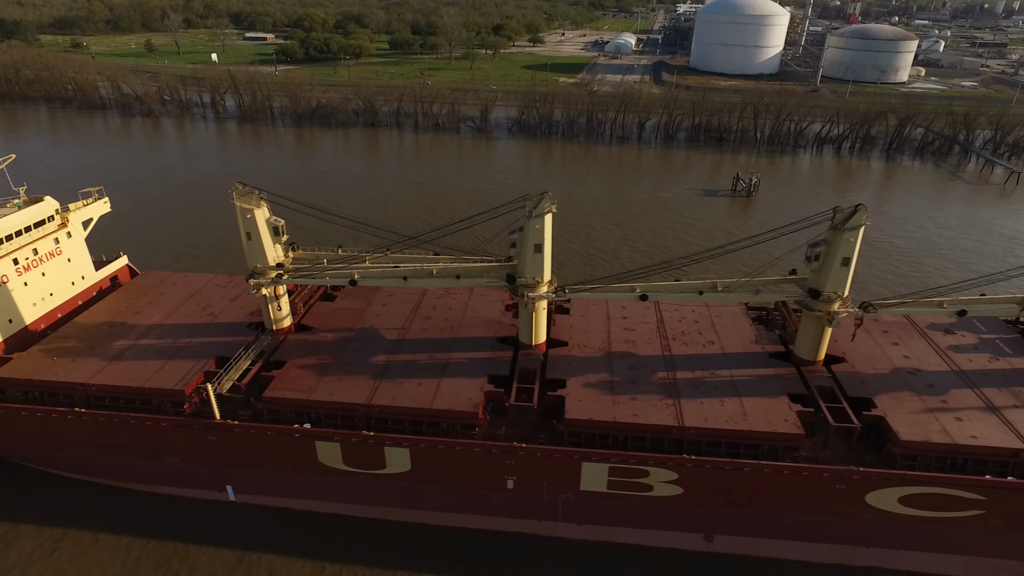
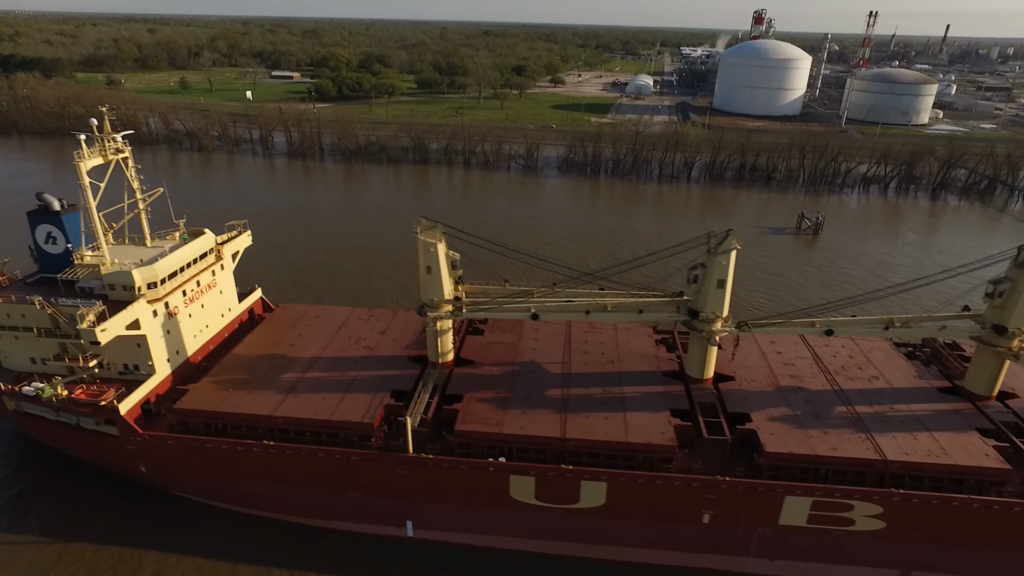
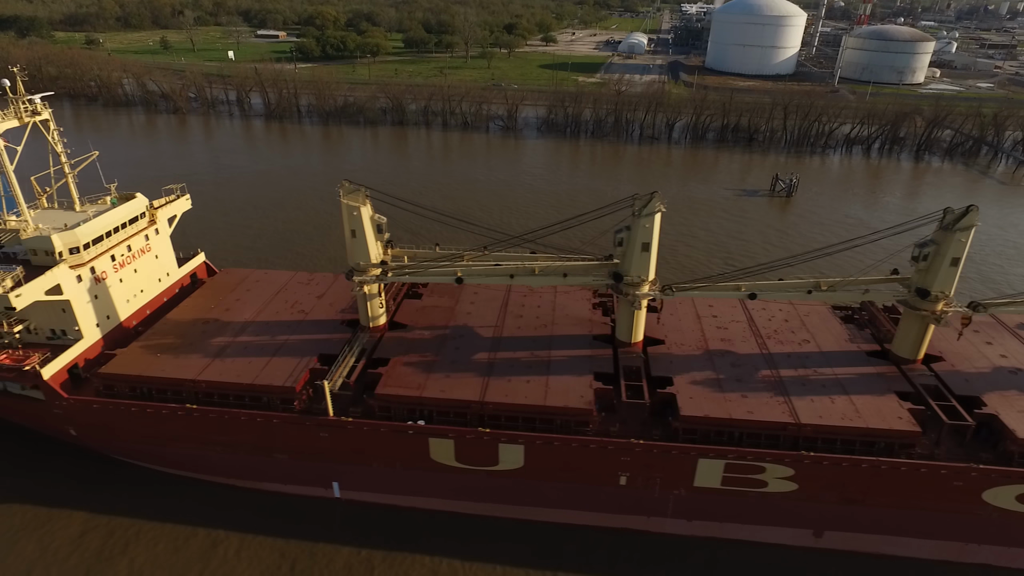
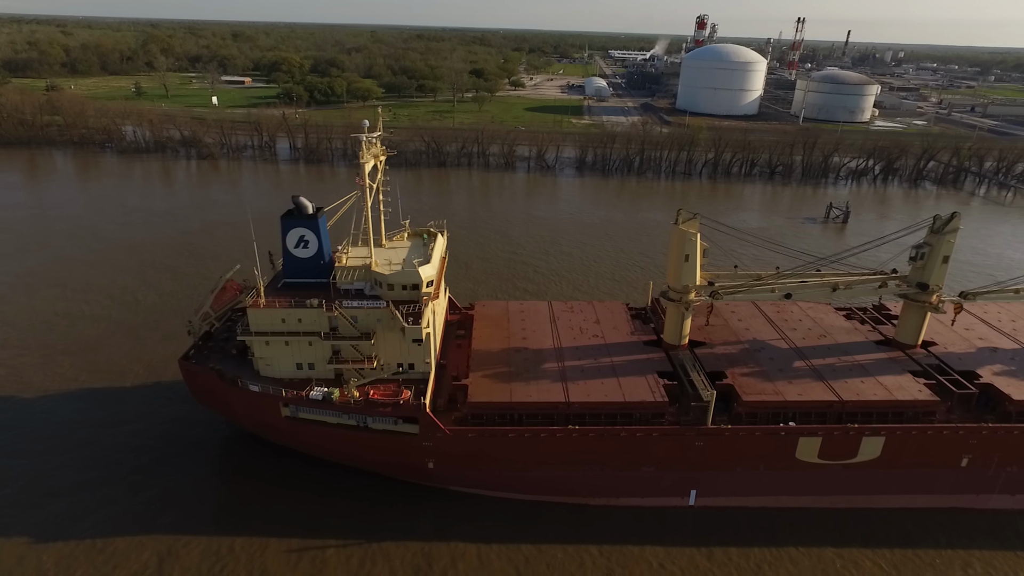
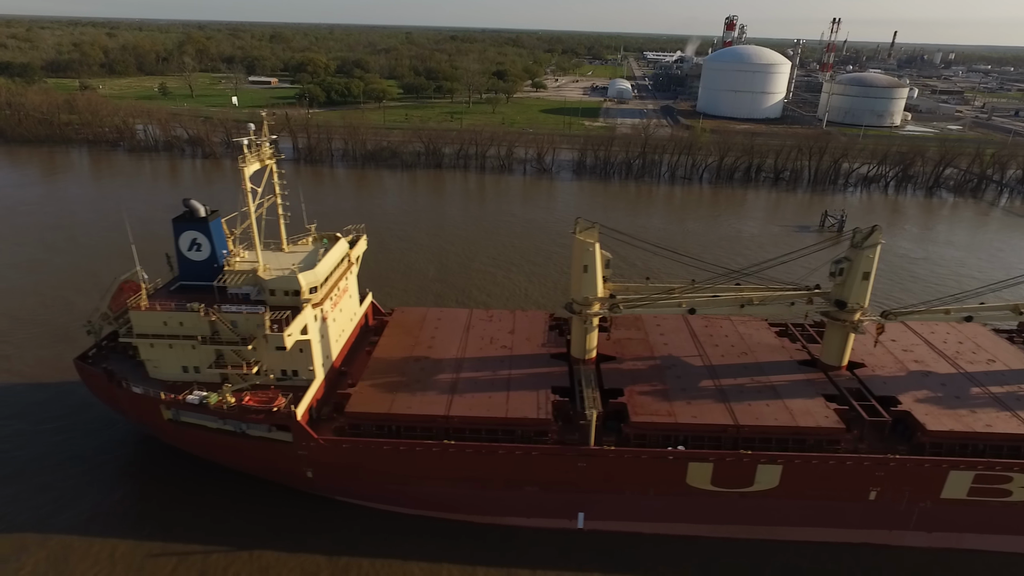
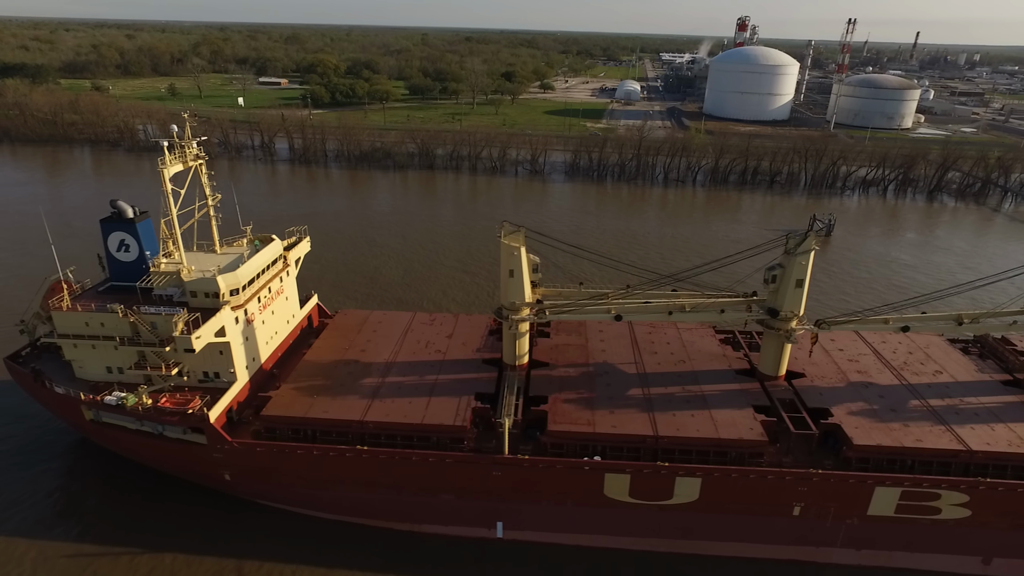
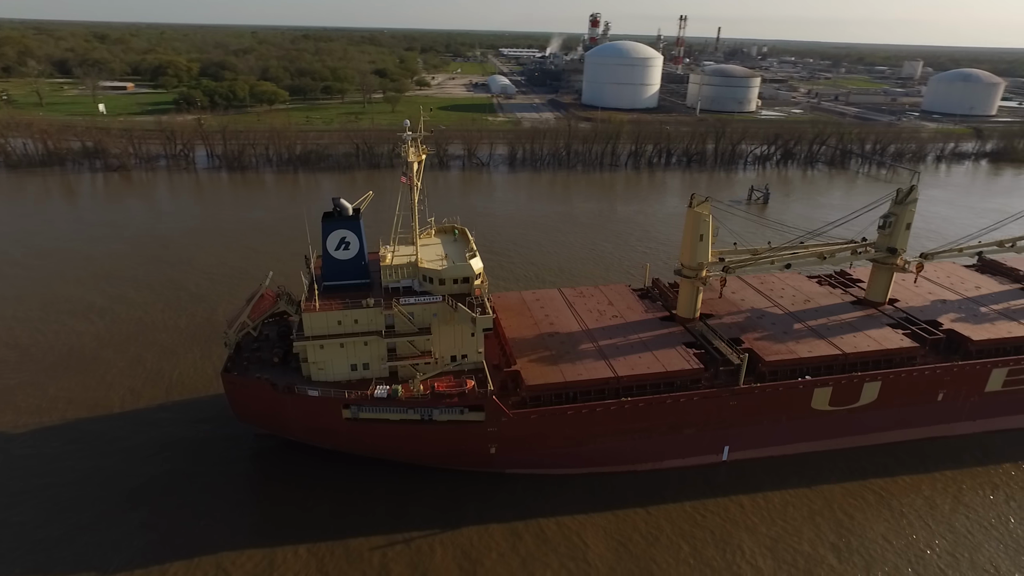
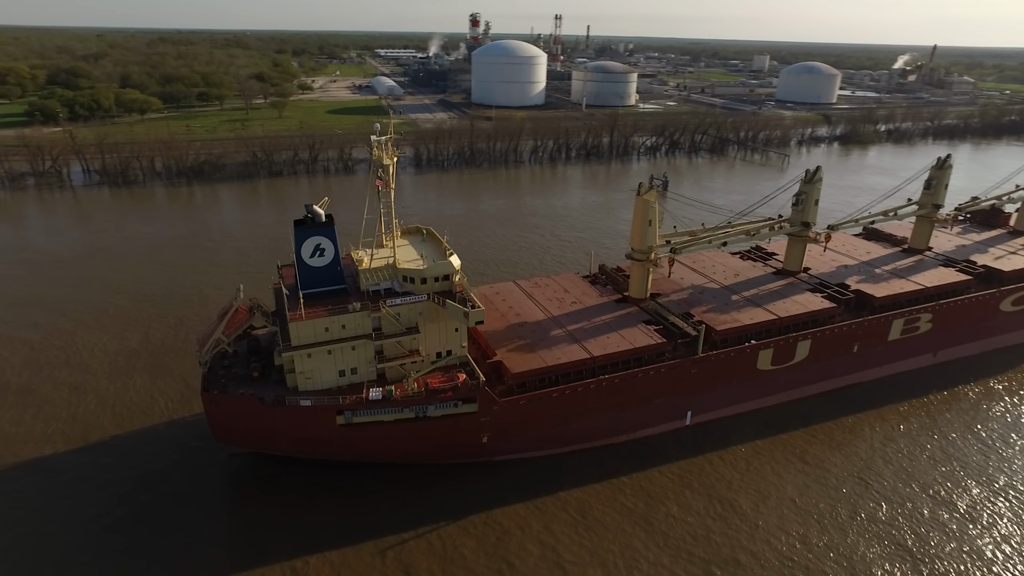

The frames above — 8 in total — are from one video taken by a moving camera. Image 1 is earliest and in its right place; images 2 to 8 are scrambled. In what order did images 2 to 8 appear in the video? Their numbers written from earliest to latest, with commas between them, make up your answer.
3, 2, 6, 5, 4, 7, 8
